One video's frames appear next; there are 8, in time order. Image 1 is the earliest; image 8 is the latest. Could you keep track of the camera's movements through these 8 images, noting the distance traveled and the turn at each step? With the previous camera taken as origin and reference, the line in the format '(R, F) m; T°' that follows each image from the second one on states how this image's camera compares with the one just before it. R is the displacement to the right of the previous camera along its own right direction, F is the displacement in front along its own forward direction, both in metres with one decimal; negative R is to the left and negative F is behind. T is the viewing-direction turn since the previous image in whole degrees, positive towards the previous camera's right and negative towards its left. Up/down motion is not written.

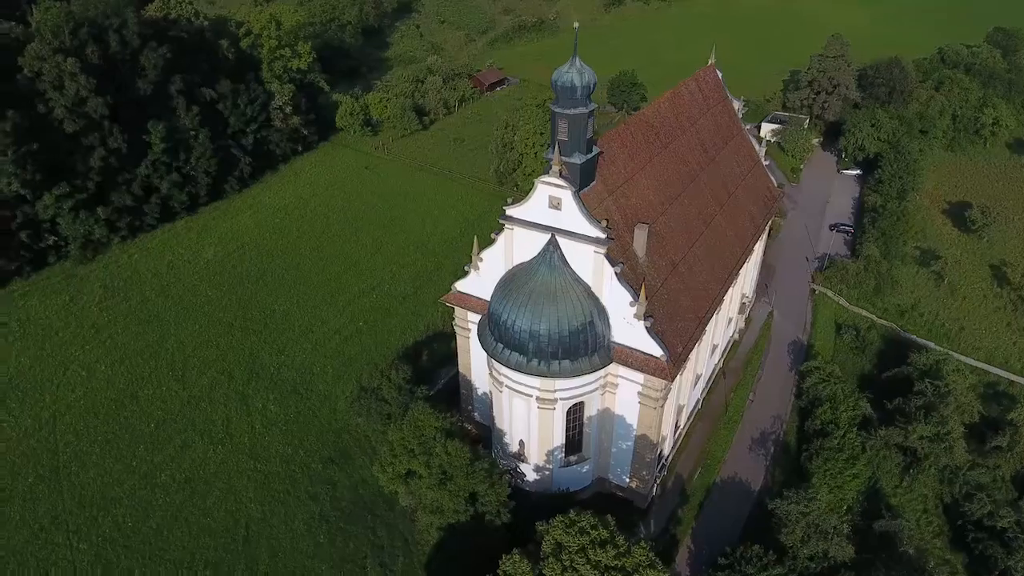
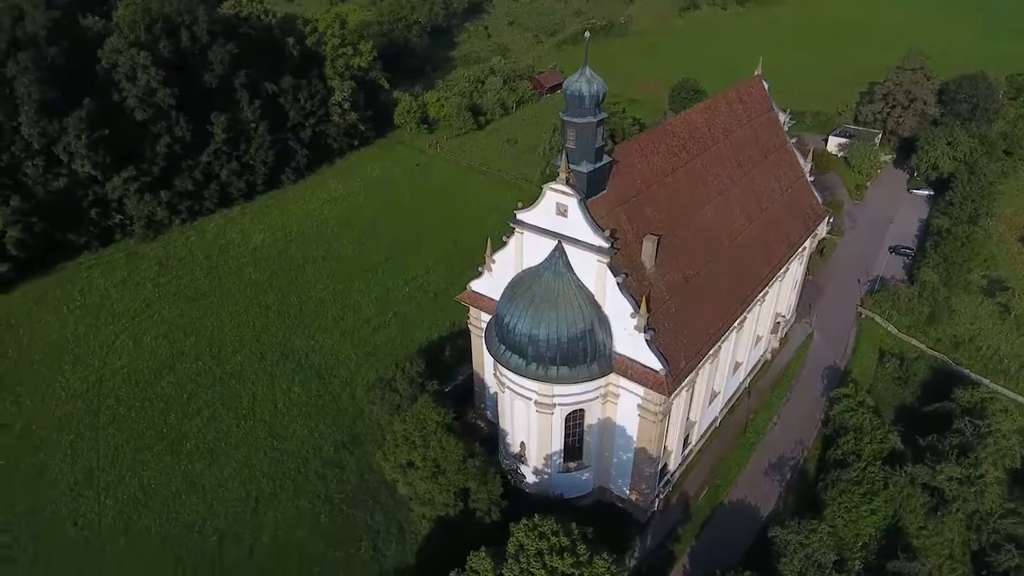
(+2.6, -0.2) m; -6°
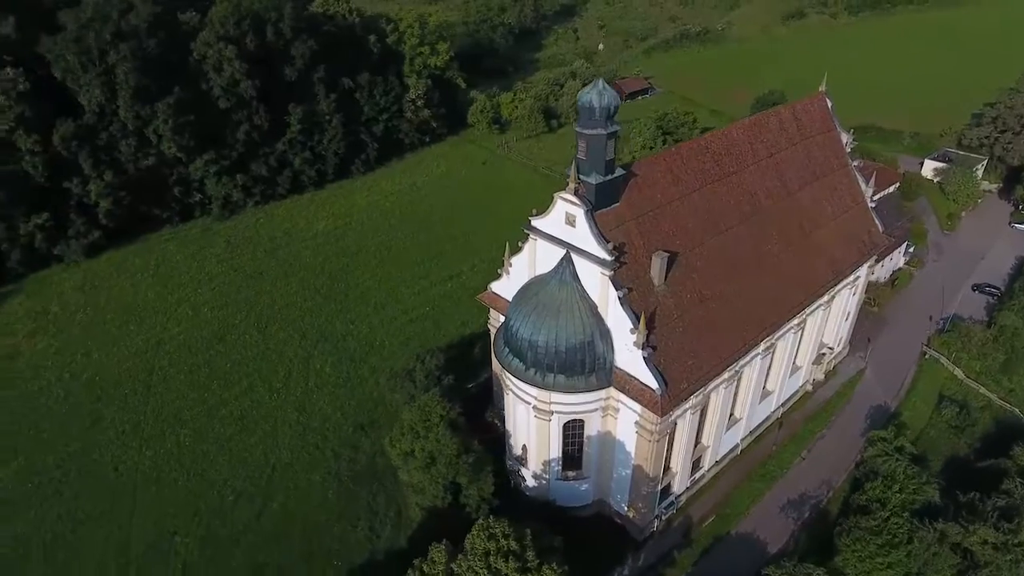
(+3.5, -0.1) m; -8°
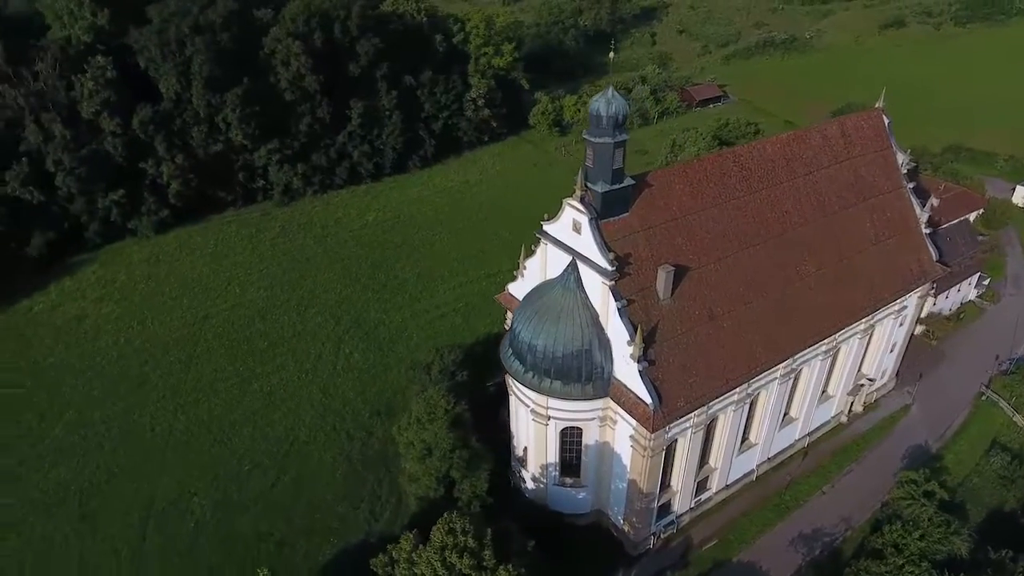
(+3.0, -0.1) m; -7°
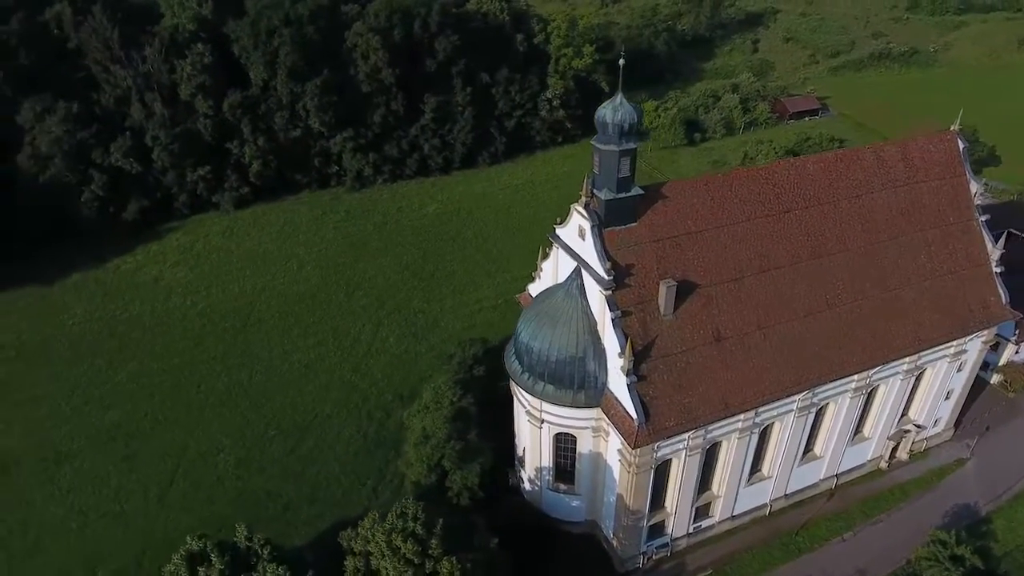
(+3.9, +0.1) m; -9°
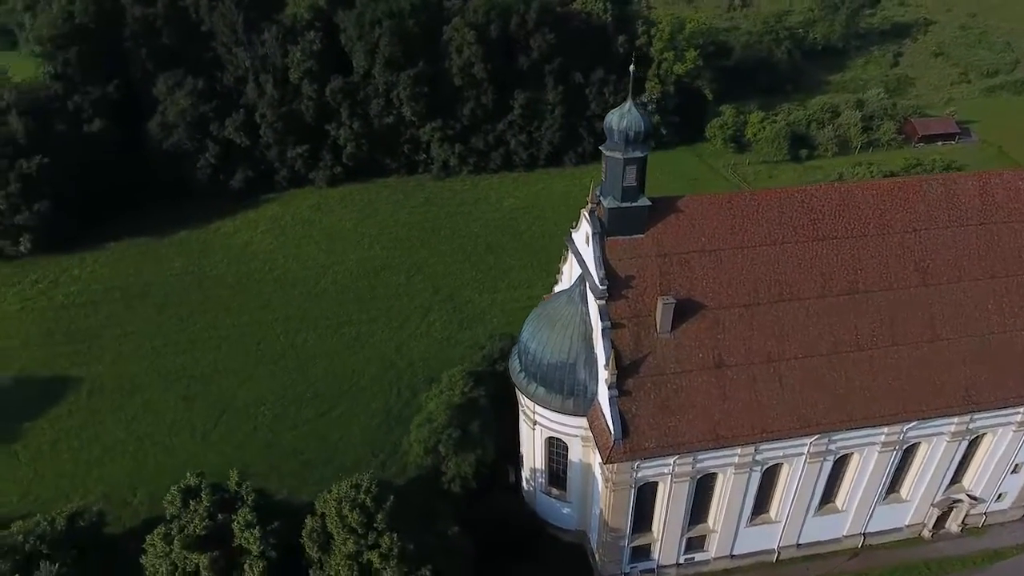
(+4.8, +0.3) m; -11°
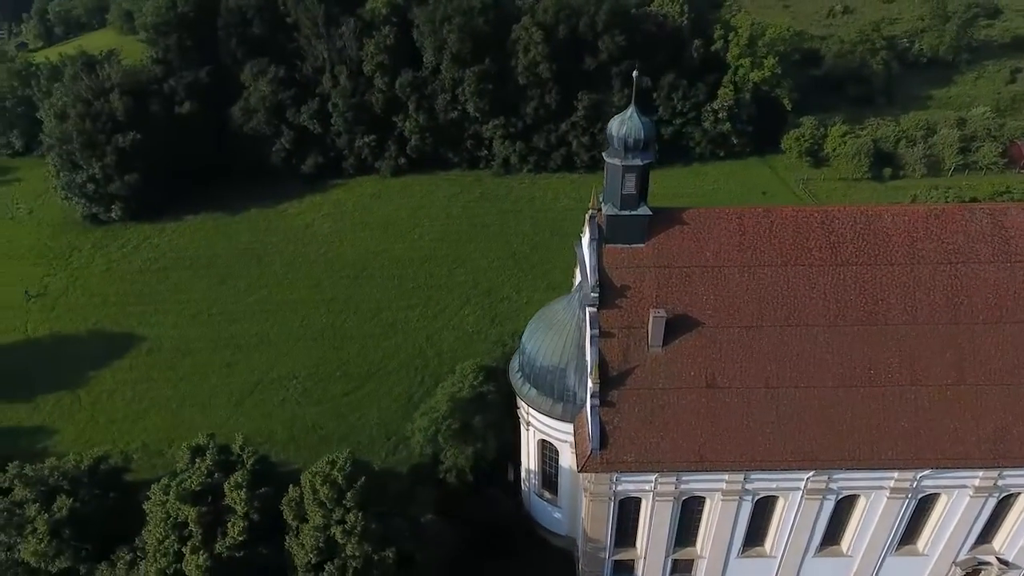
(+3.5, +0.1) m; -8°
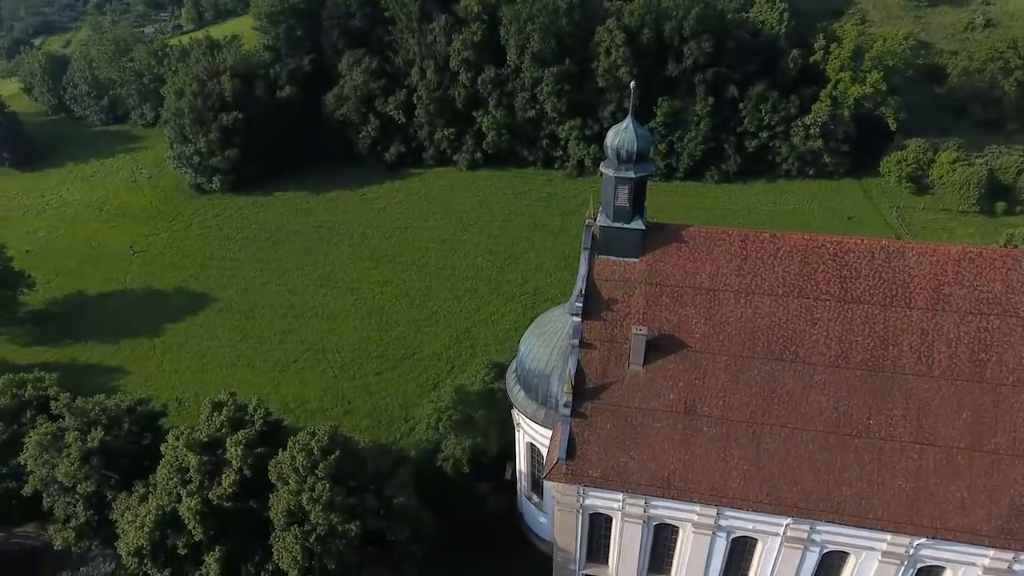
(+4.4, +0.1) m; -10°
